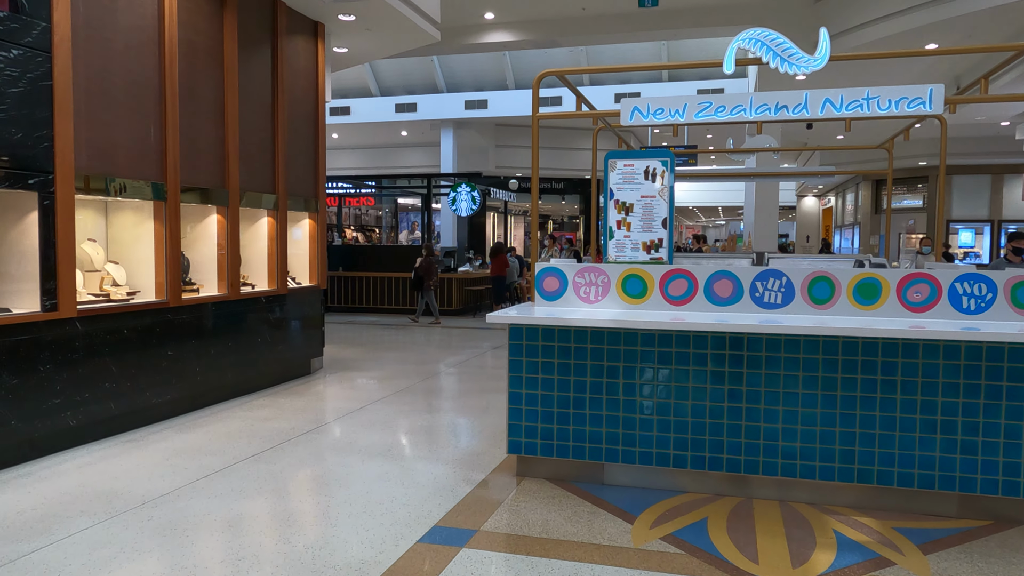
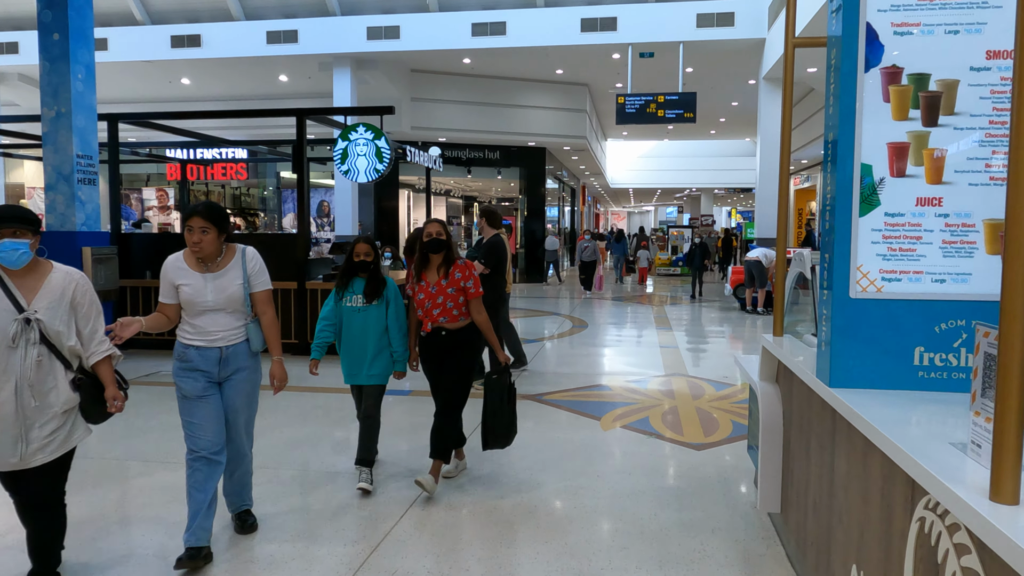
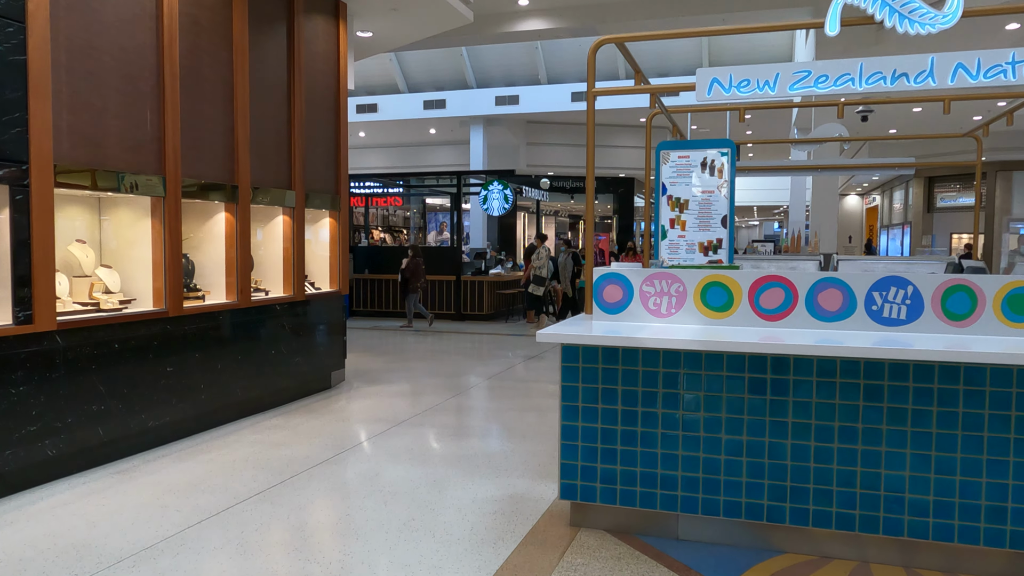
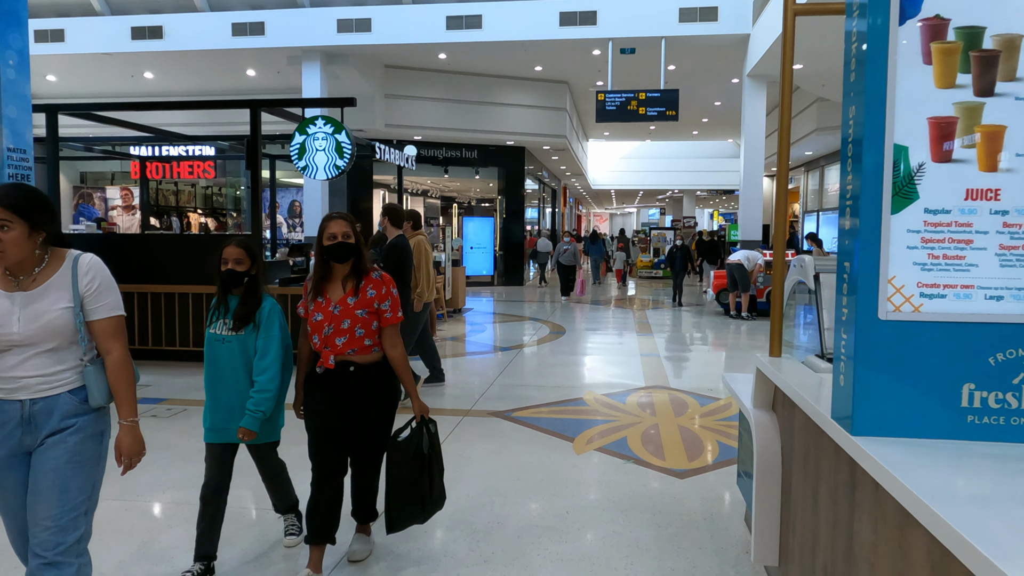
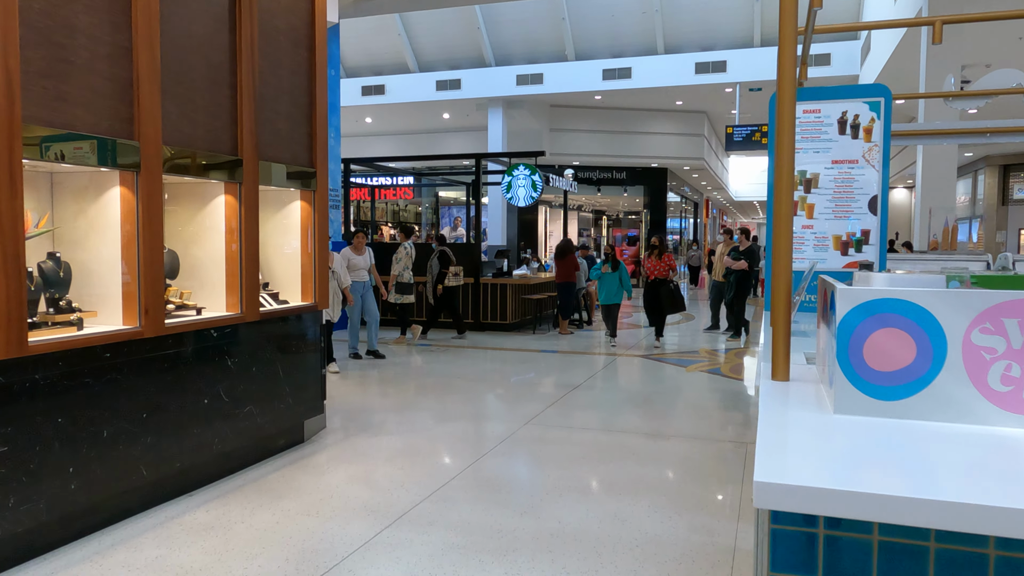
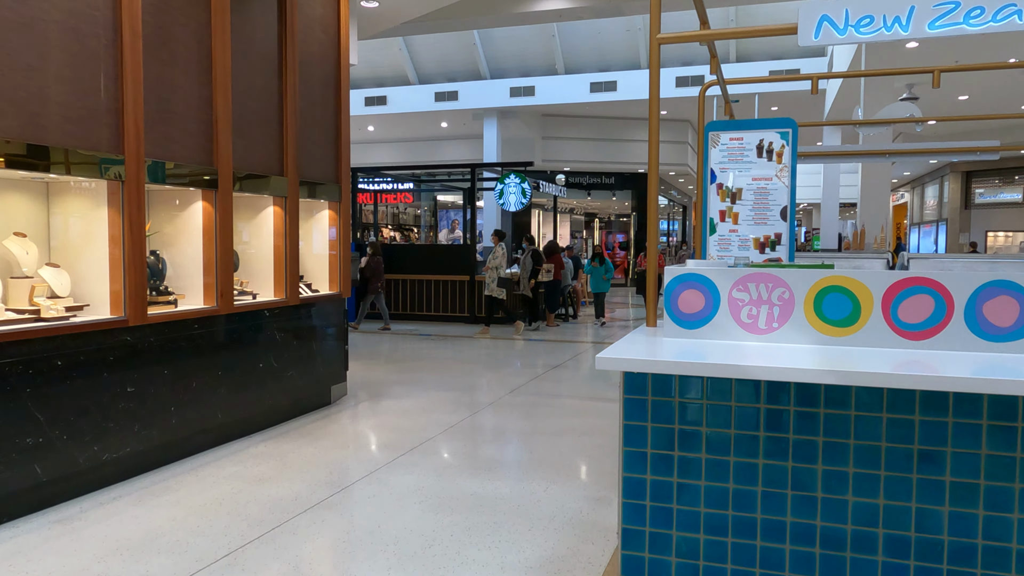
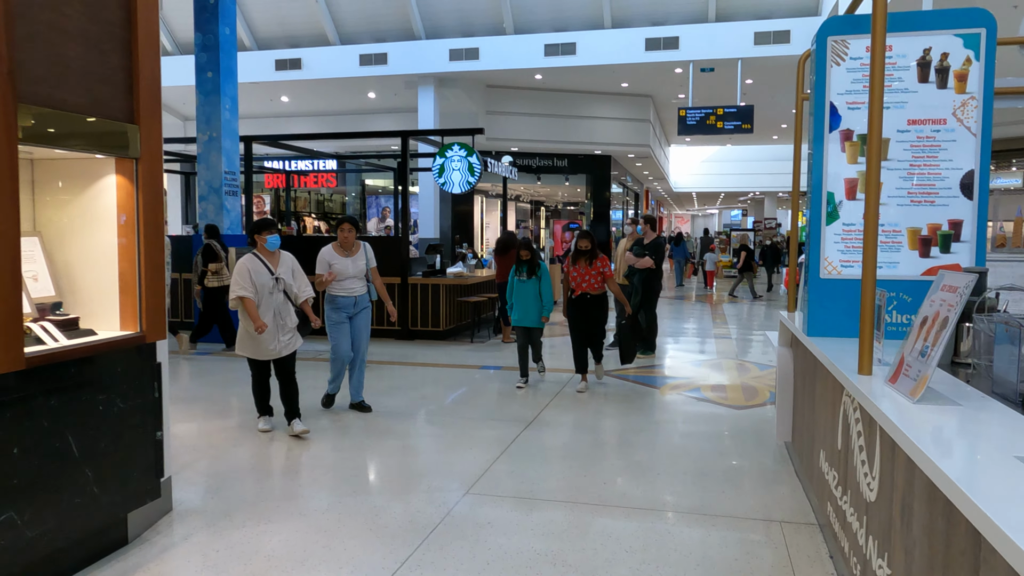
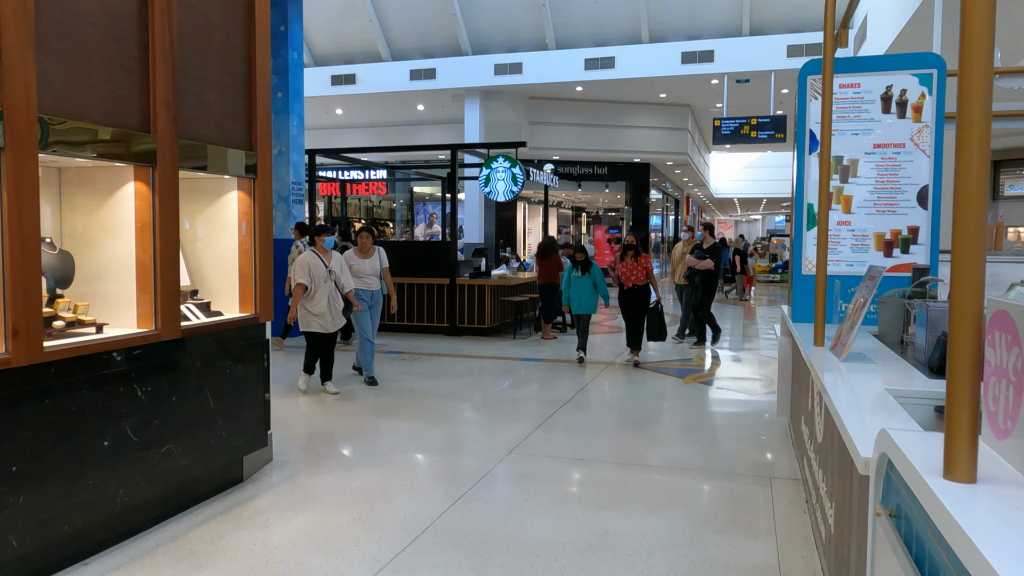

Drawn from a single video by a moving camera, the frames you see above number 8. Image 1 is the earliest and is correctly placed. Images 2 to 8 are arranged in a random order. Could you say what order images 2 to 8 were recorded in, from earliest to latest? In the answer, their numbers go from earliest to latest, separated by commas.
3, 6, 5, 8, 7, 2, 4
